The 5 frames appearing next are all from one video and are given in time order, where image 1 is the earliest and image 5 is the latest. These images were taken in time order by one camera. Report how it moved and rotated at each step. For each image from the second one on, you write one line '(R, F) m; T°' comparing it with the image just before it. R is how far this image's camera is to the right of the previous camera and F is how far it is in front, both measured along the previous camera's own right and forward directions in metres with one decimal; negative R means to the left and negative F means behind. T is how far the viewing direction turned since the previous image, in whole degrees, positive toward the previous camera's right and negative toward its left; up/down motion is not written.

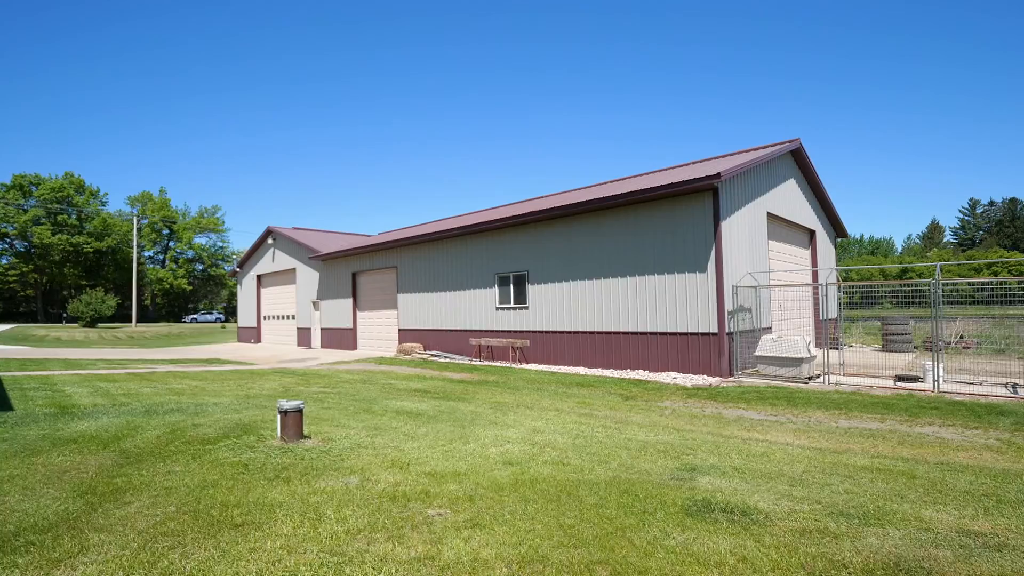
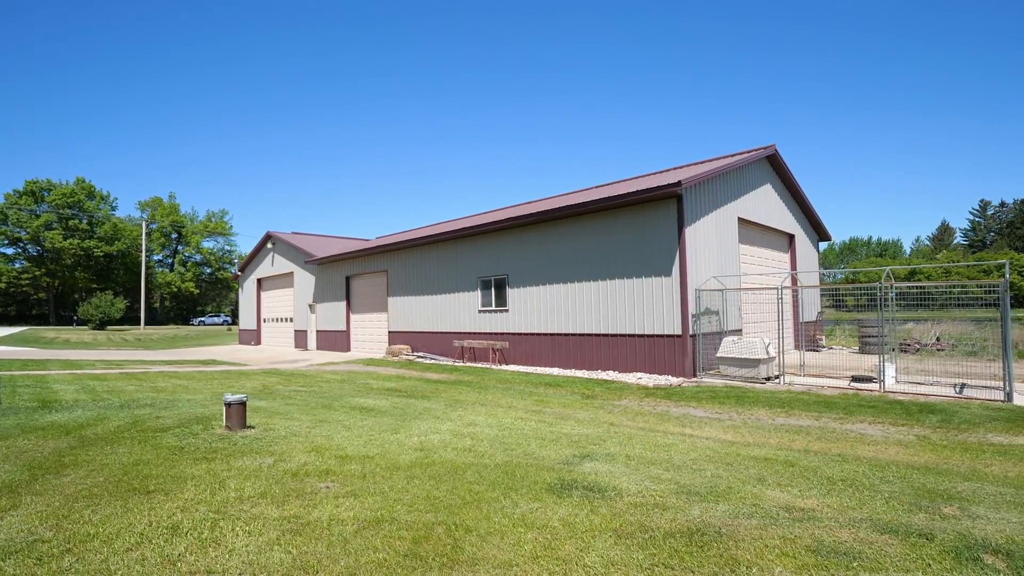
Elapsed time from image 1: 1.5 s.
(+0.8, -0.5) m; -1°
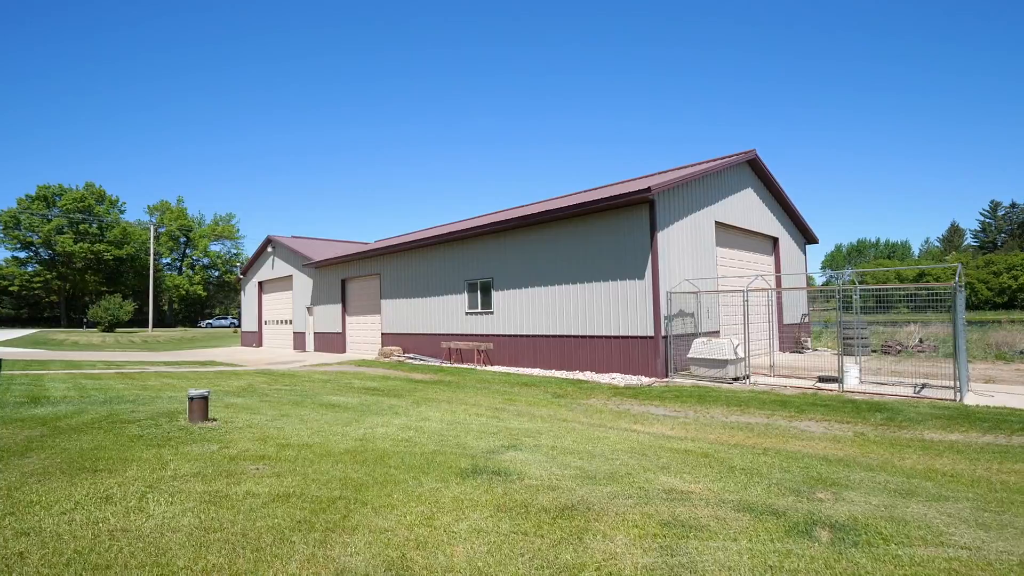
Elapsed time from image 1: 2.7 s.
(+0.7, -0.4) m; -1°
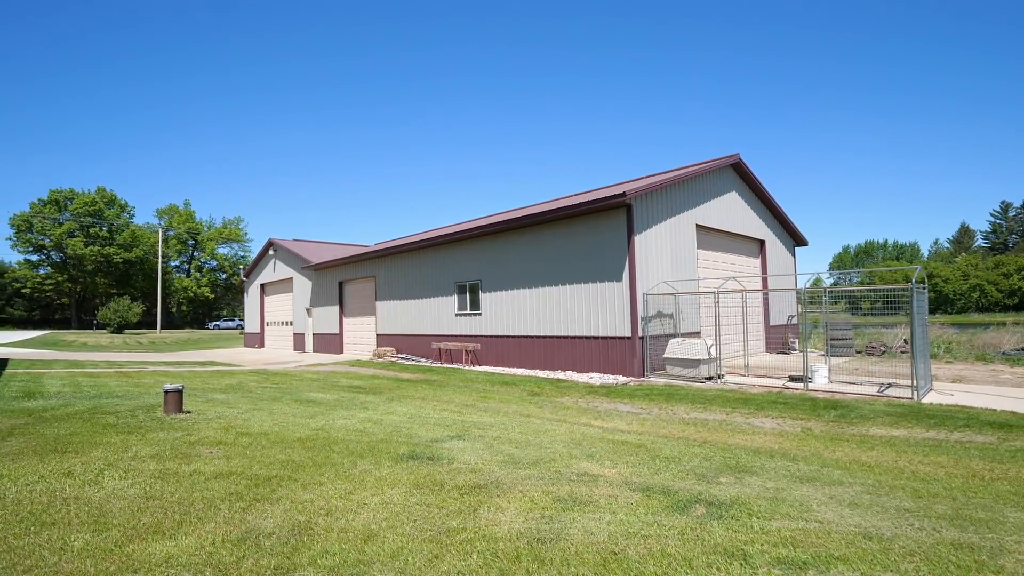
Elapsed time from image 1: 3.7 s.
(+0.6, -0.4) m; -1°
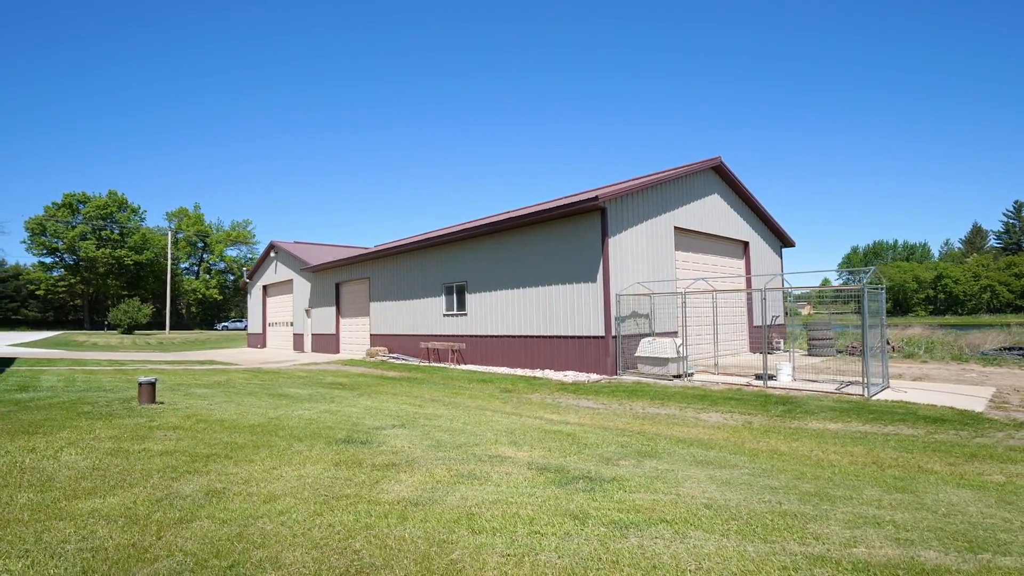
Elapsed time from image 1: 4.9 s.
(+0.8, -0.5) m; -1°
